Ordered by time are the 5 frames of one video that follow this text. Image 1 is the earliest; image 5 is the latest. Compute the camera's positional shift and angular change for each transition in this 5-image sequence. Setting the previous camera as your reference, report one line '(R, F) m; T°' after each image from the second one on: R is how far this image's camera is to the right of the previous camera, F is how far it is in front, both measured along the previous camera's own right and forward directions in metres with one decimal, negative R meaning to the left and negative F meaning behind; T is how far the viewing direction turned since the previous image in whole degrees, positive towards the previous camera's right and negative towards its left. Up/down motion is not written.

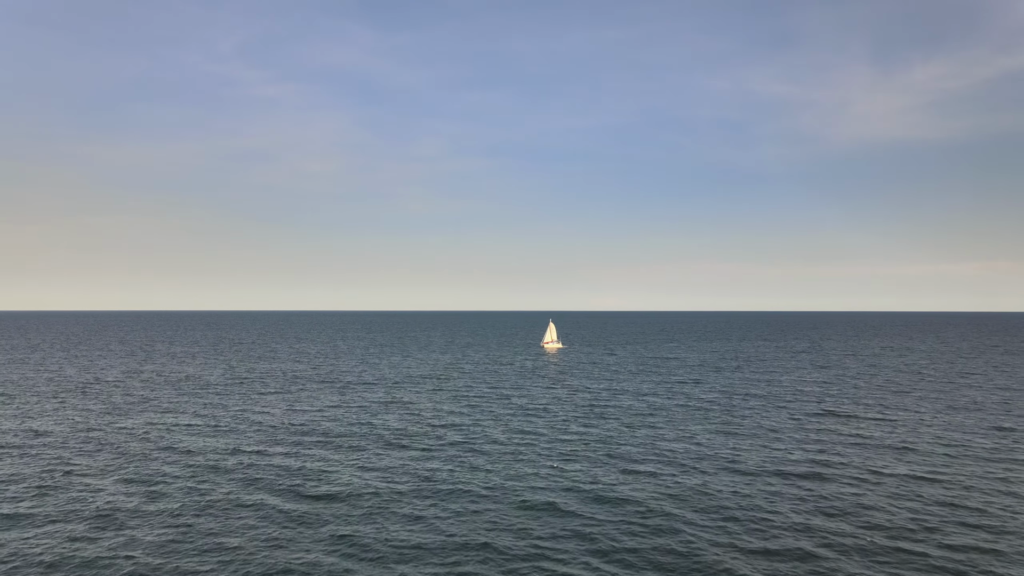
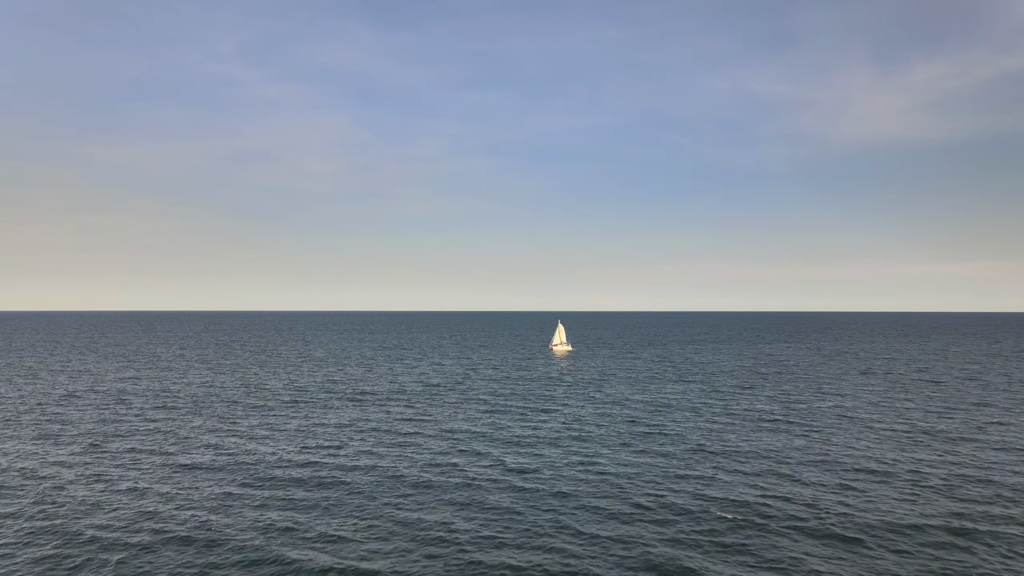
(-3.1, +8.0) m; 0°
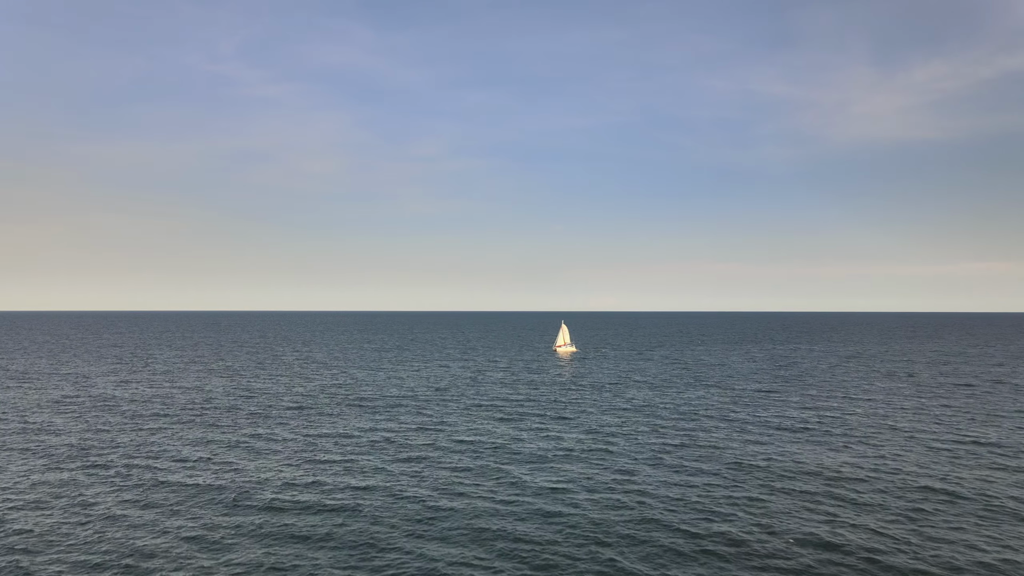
(-1.3, +3.7) m; 0°
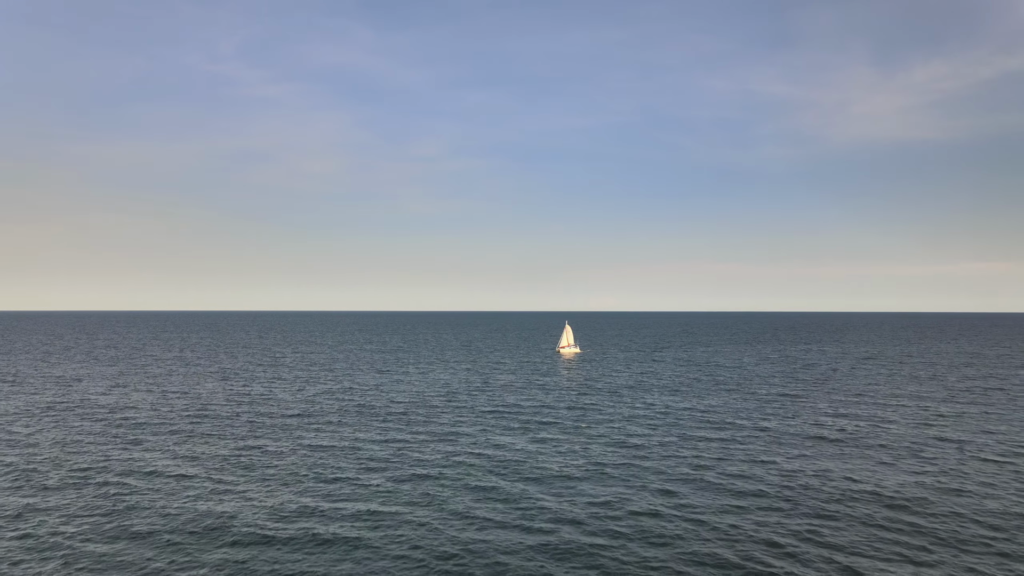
(-1.3, +3.8) m; 0°
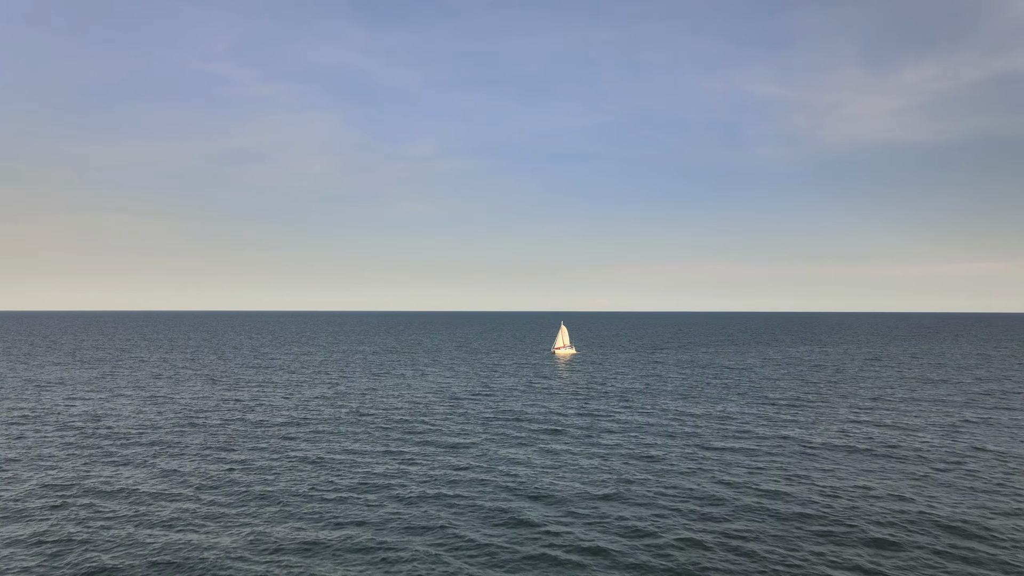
(-1.0, +3.8) m; +1°
